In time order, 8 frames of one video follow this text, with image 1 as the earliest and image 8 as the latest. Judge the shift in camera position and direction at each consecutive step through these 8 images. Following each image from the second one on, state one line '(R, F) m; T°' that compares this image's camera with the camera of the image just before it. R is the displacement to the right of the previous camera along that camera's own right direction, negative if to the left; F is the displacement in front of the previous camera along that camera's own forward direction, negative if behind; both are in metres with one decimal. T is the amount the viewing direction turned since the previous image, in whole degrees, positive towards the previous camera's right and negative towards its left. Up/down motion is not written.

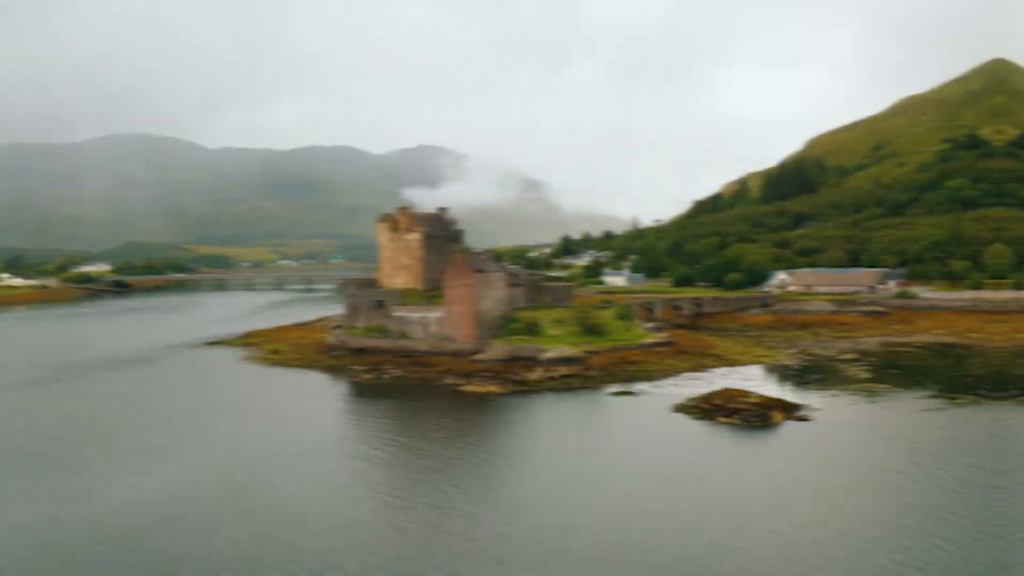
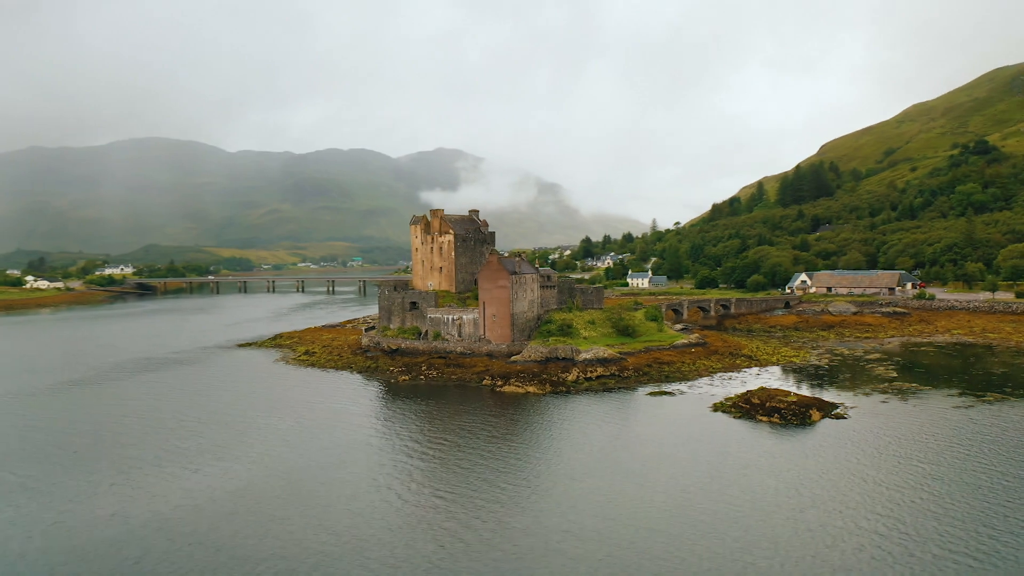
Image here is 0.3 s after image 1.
(-1.1, -0.8) m; -2°
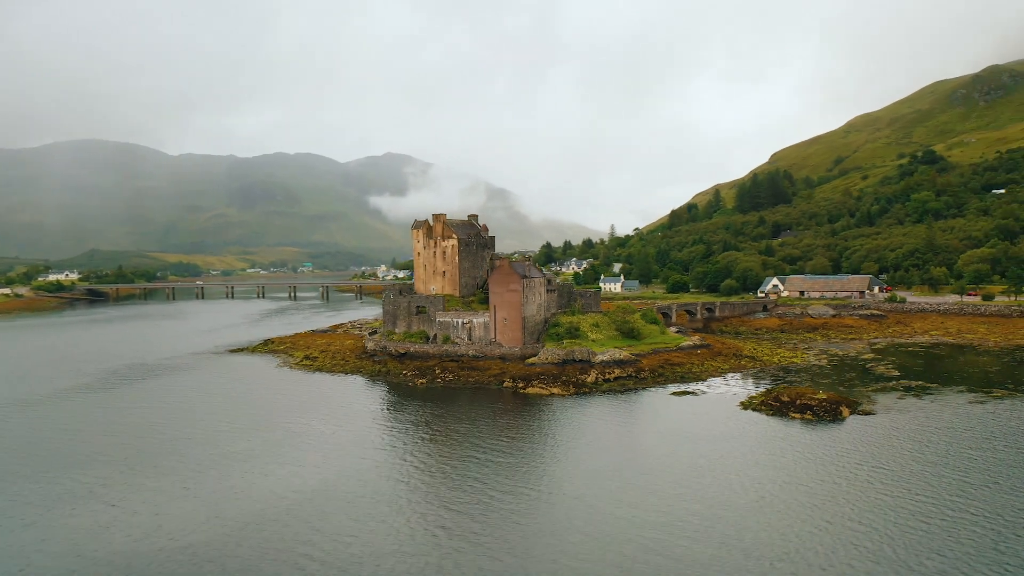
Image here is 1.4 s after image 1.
(-3.2, -0.4) m; +3°
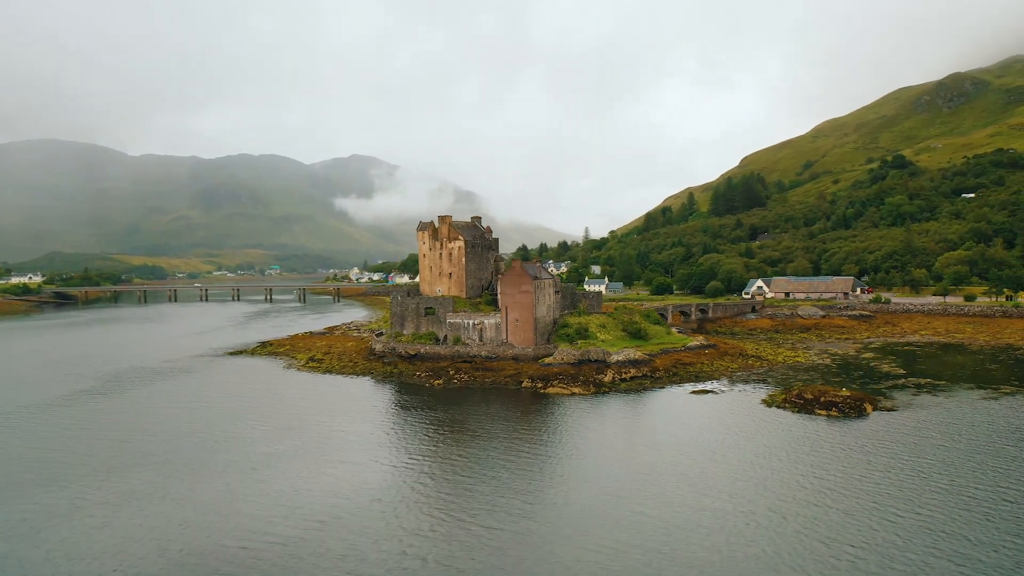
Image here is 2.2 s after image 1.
(-2.3, -0.3) m; +2°
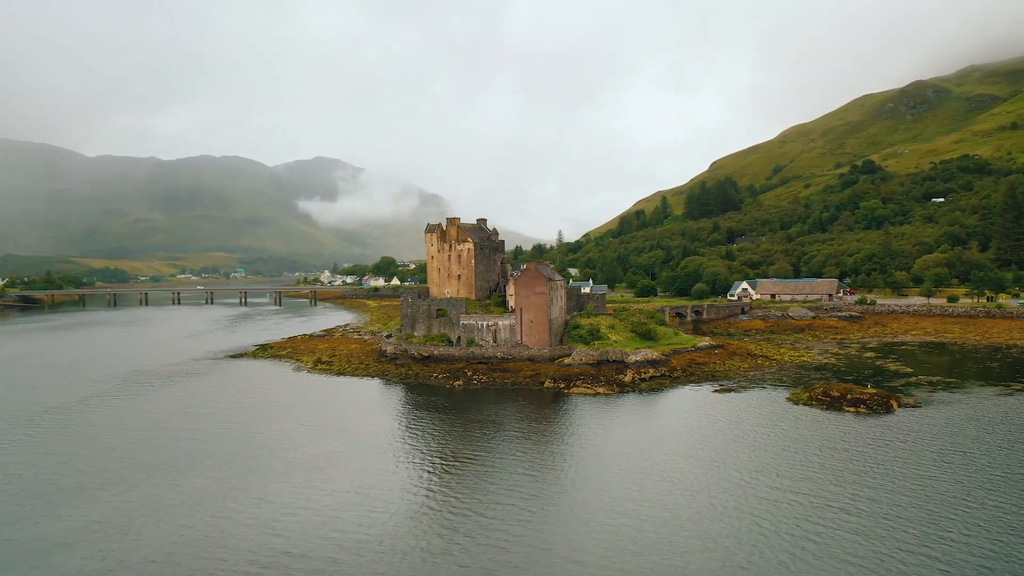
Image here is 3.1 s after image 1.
(-2.7, -0.4) m; +2°
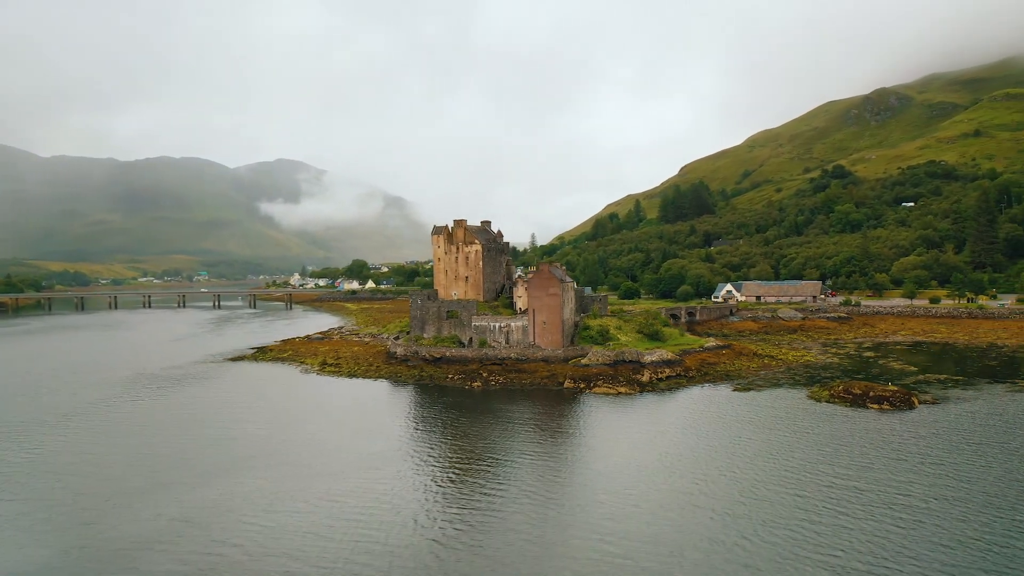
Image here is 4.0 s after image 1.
(-2.6, -0.3) m; +2°
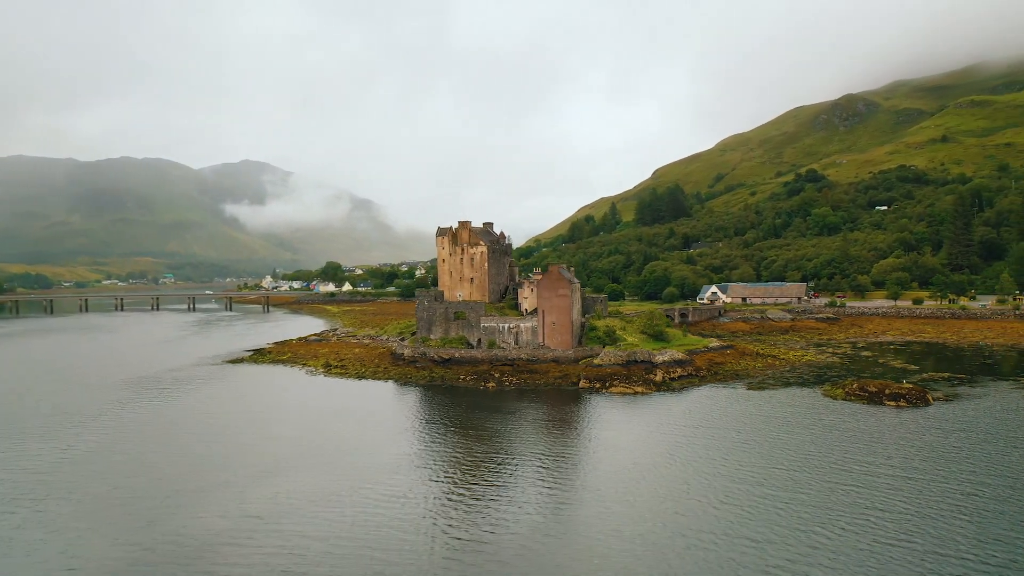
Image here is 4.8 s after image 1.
(-2.3, -0.3) m; +2°
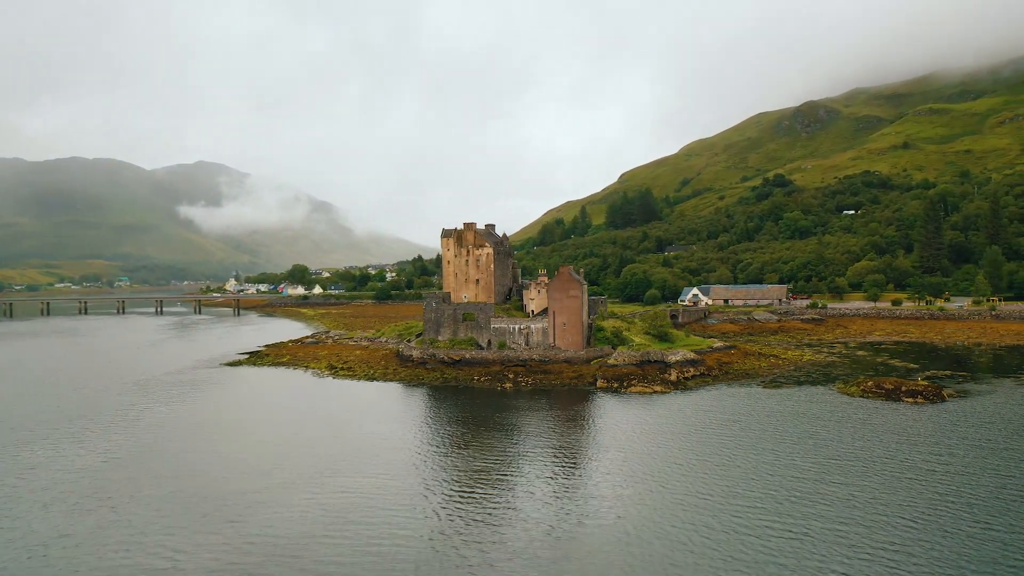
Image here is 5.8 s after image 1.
(-2.8, -0.3) m; +2°
